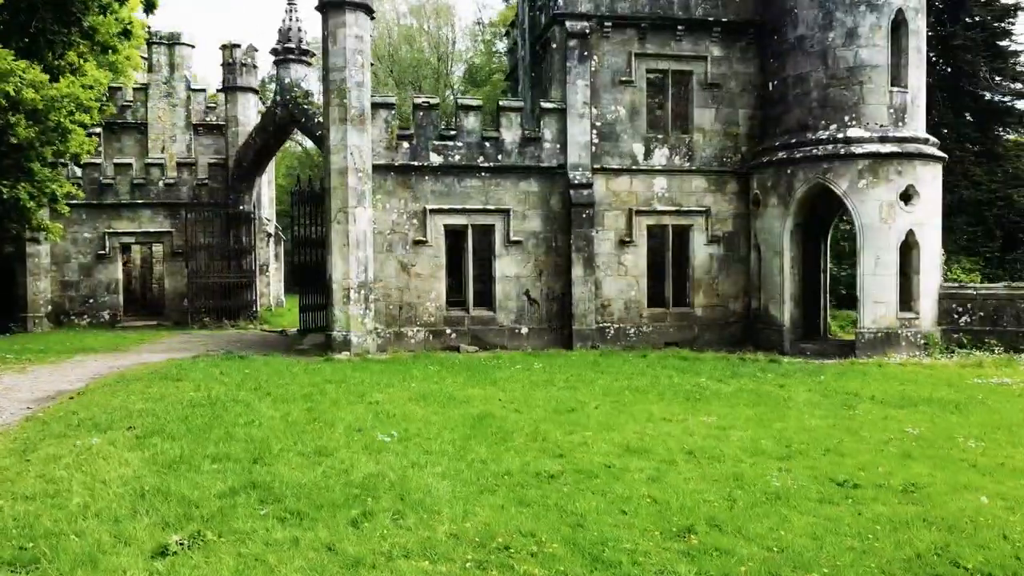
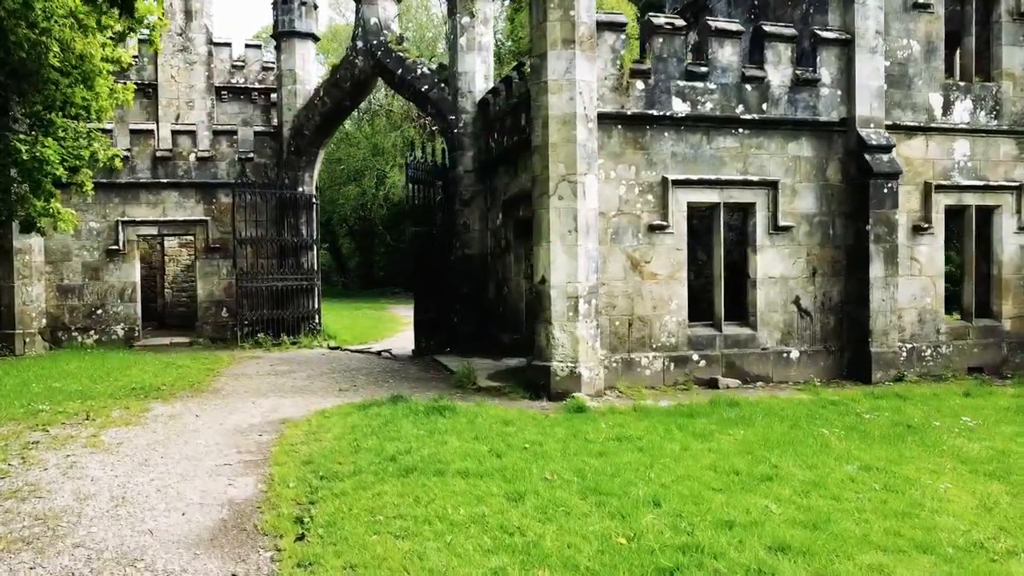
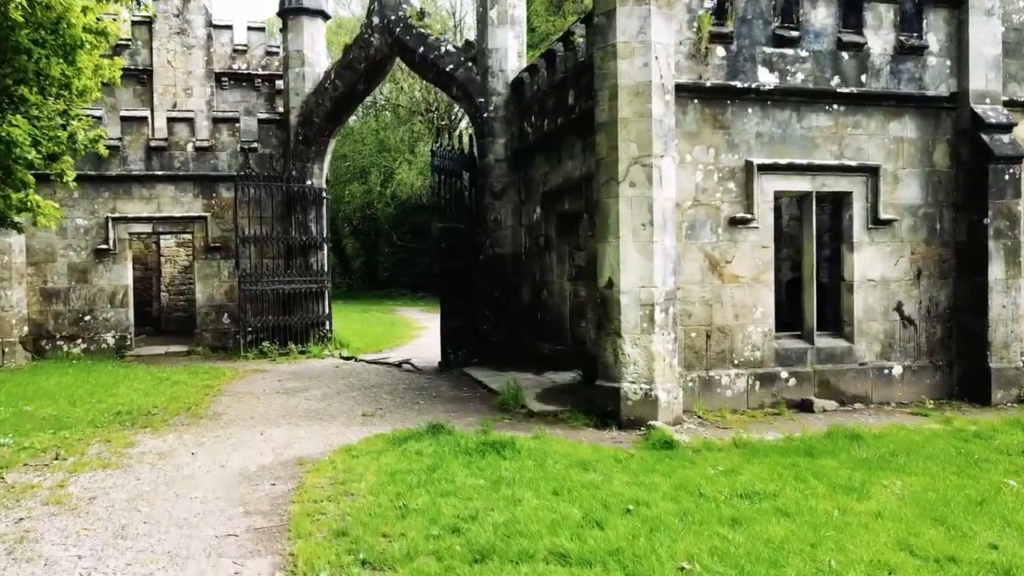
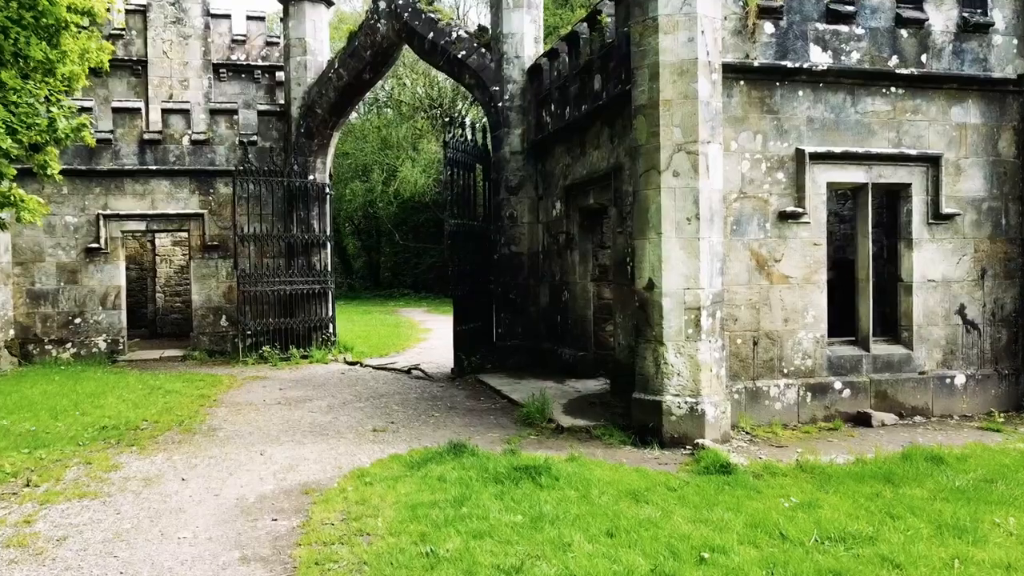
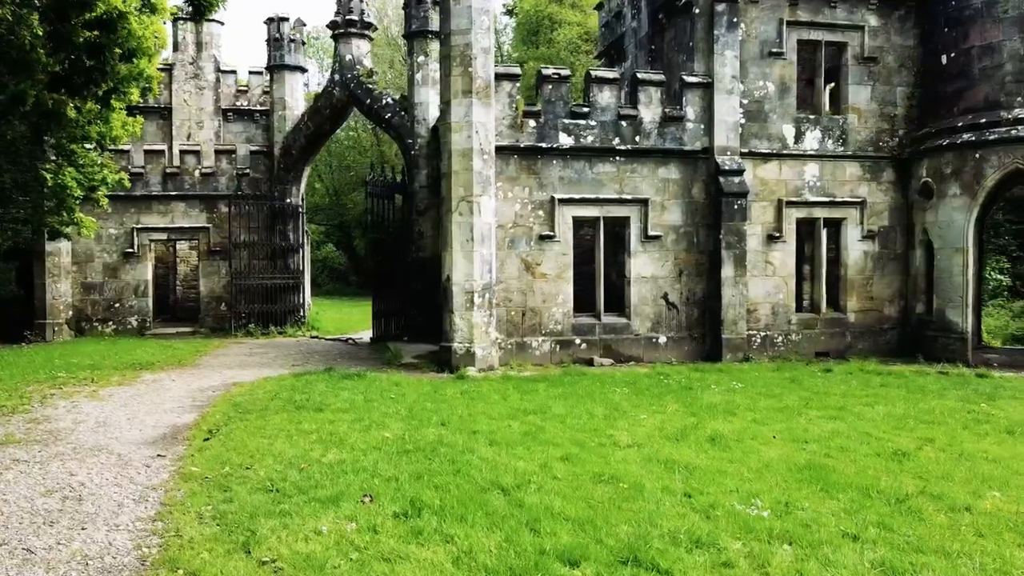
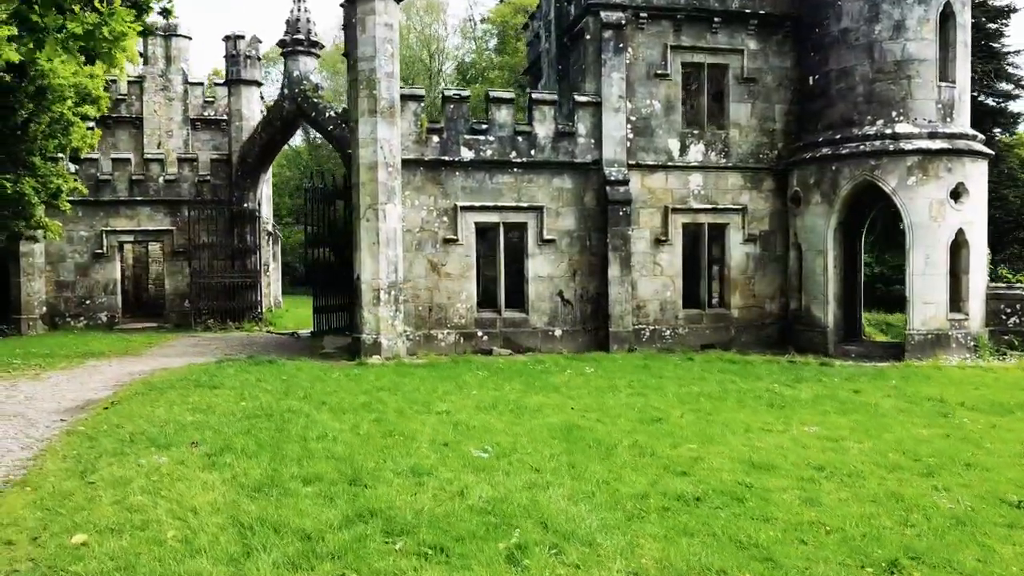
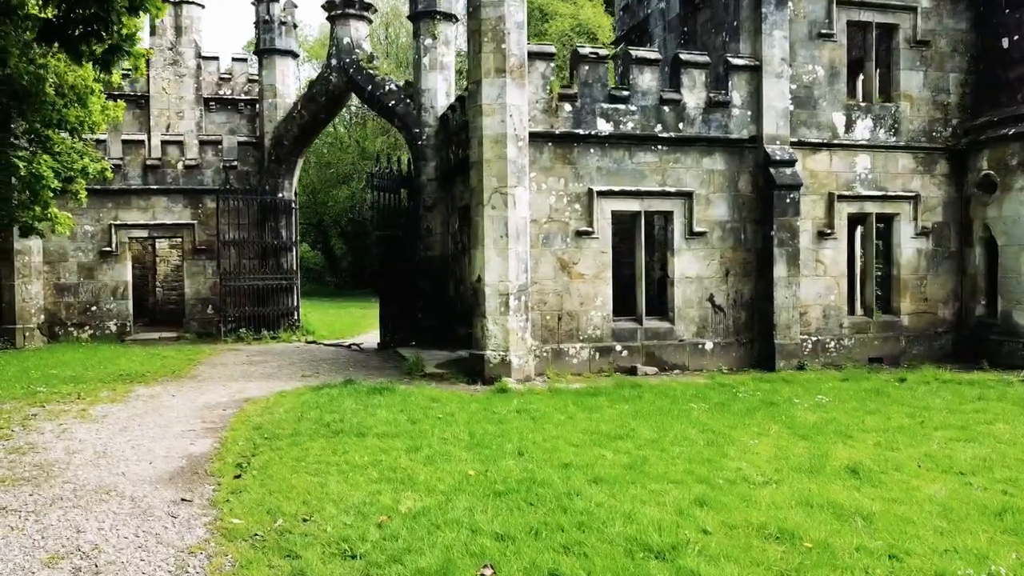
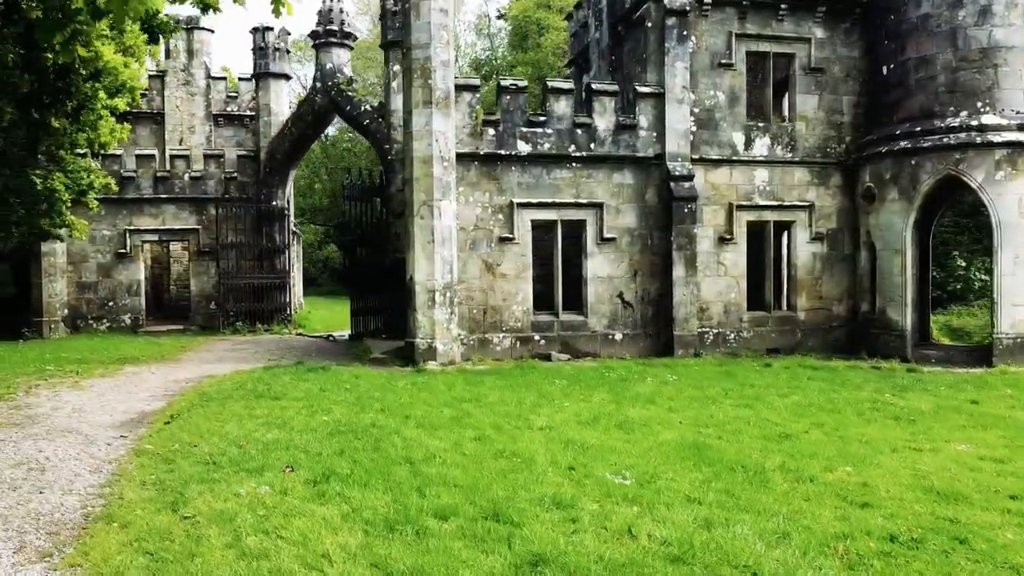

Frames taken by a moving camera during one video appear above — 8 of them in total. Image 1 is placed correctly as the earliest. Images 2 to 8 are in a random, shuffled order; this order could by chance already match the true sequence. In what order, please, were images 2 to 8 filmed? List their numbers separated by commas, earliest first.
6, 8, 5, 7, 2, 3, 4
